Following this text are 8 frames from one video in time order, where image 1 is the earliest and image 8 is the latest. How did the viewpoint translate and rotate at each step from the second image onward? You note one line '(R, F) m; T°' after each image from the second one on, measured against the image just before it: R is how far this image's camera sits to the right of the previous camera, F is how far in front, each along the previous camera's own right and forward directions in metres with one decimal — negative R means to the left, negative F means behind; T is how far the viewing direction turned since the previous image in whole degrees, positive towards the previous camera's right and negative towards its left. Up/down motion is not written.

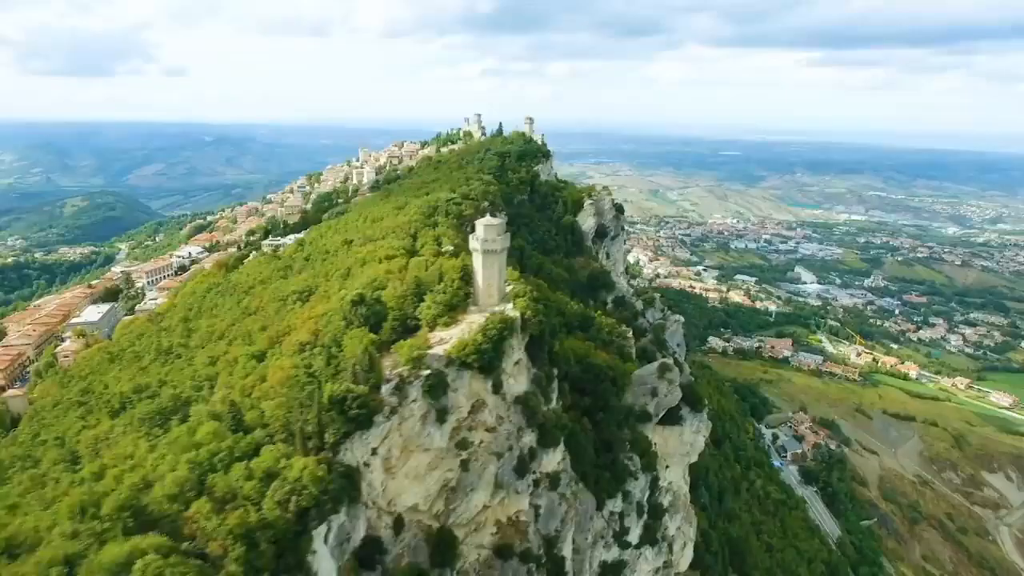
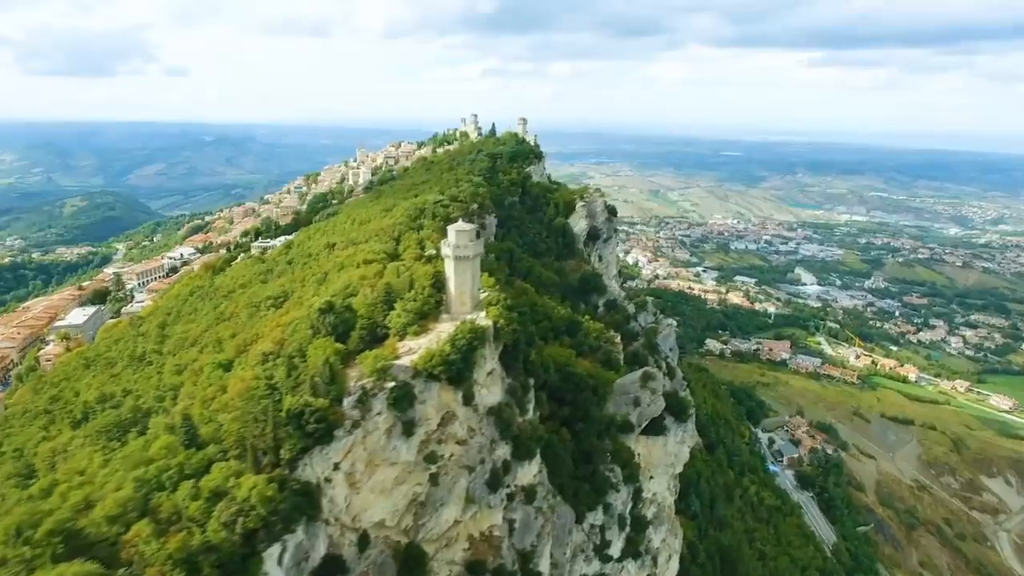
(+0.9, +0.7) m; 0°
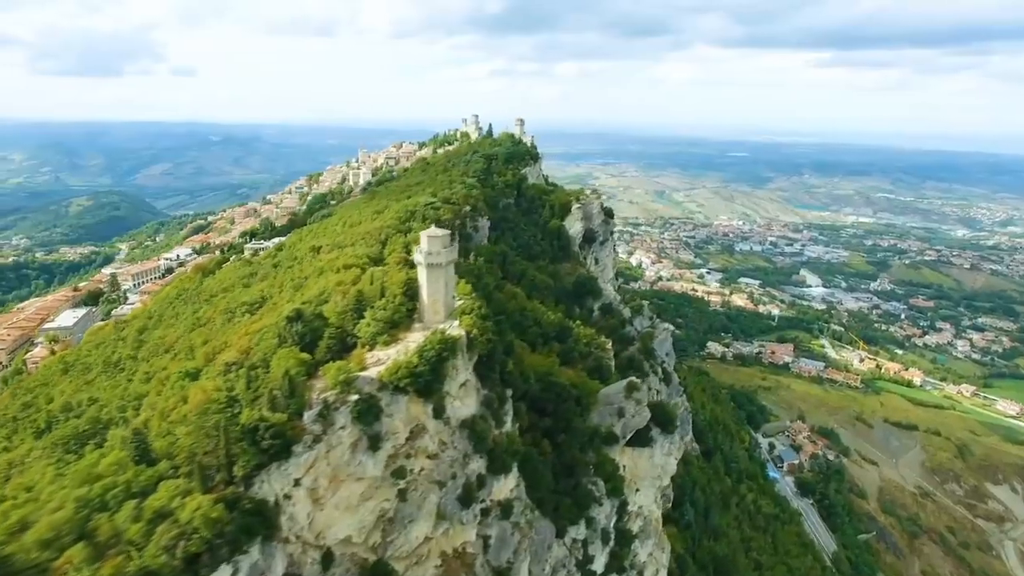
(+1.0, +0.8) m; -1°
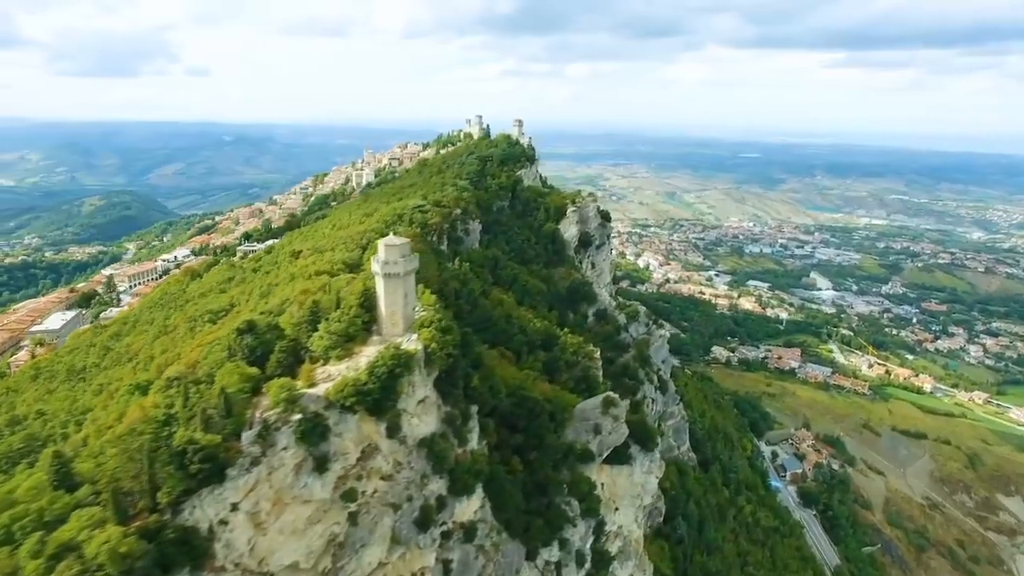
(+1.4, +1.1) m; -1°
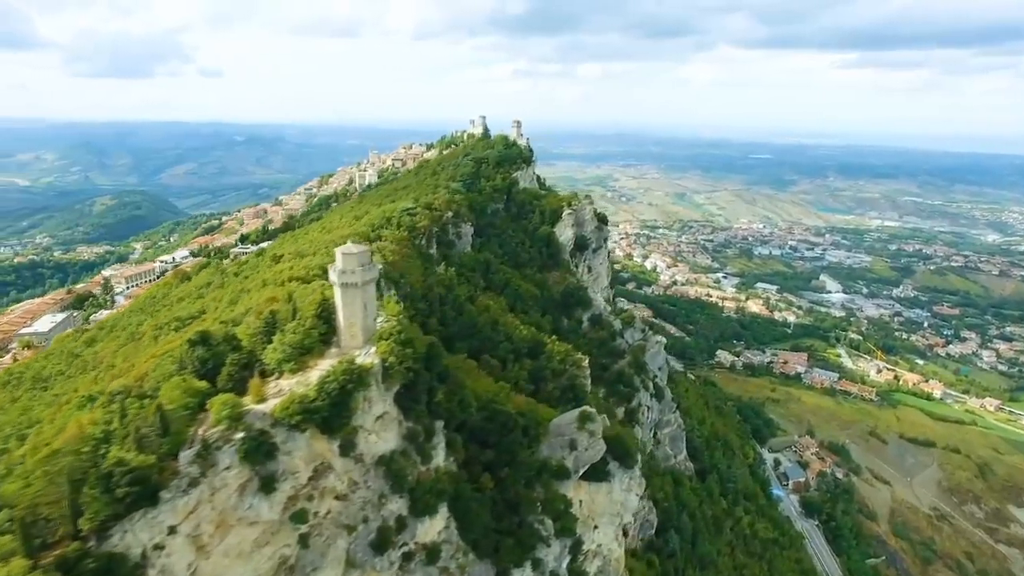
(+1.3, +0.9) m; -1°
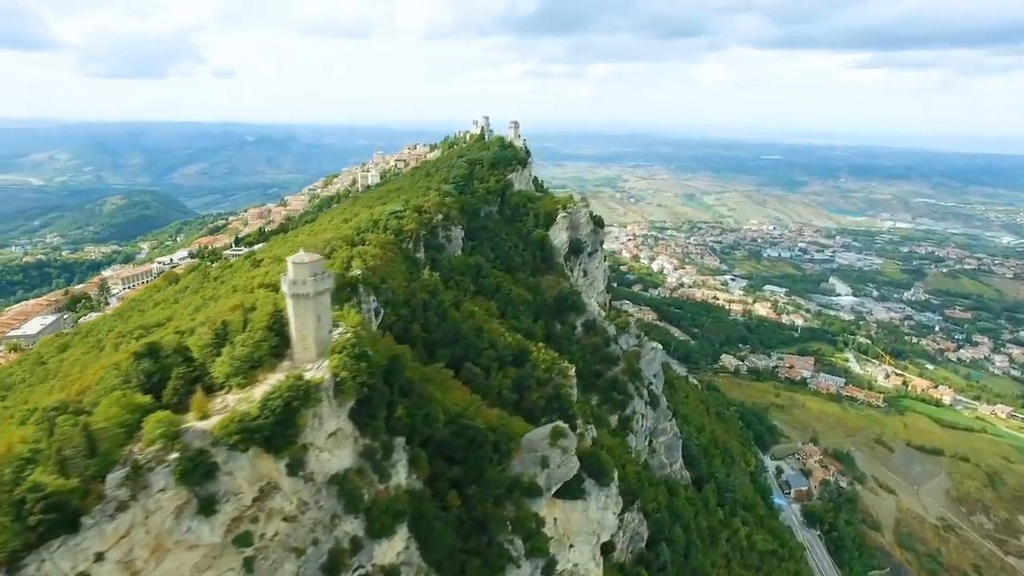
(+1.3, +0.9) m; -1°
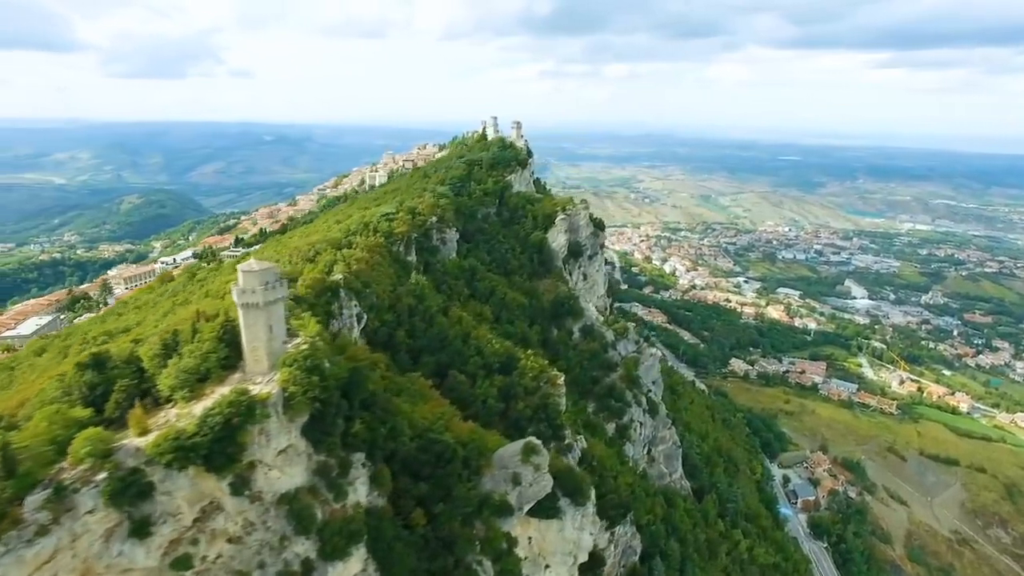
(+1.4, +1.0) m; -1°
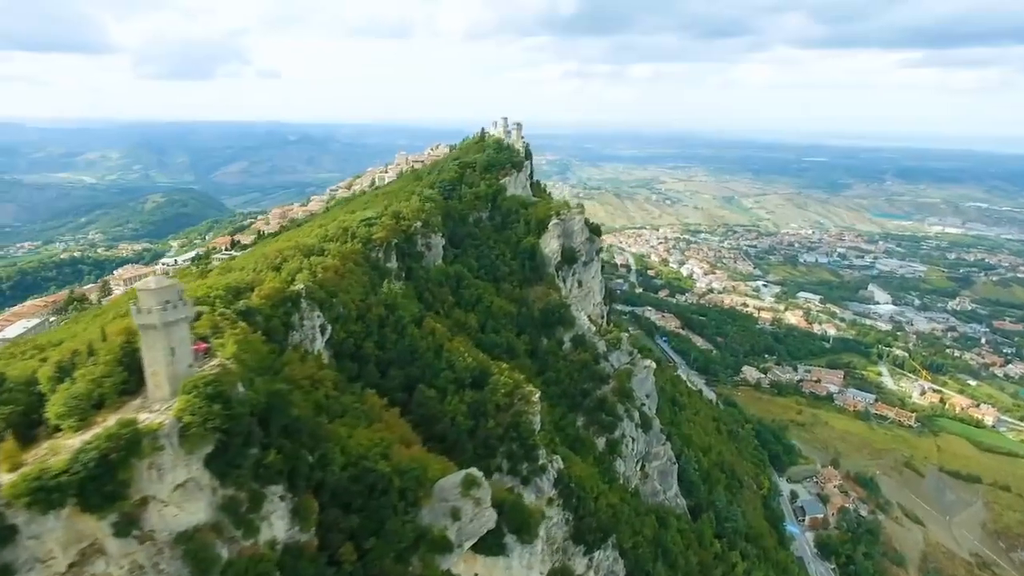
(+2.3, +1.7) m; -2°
